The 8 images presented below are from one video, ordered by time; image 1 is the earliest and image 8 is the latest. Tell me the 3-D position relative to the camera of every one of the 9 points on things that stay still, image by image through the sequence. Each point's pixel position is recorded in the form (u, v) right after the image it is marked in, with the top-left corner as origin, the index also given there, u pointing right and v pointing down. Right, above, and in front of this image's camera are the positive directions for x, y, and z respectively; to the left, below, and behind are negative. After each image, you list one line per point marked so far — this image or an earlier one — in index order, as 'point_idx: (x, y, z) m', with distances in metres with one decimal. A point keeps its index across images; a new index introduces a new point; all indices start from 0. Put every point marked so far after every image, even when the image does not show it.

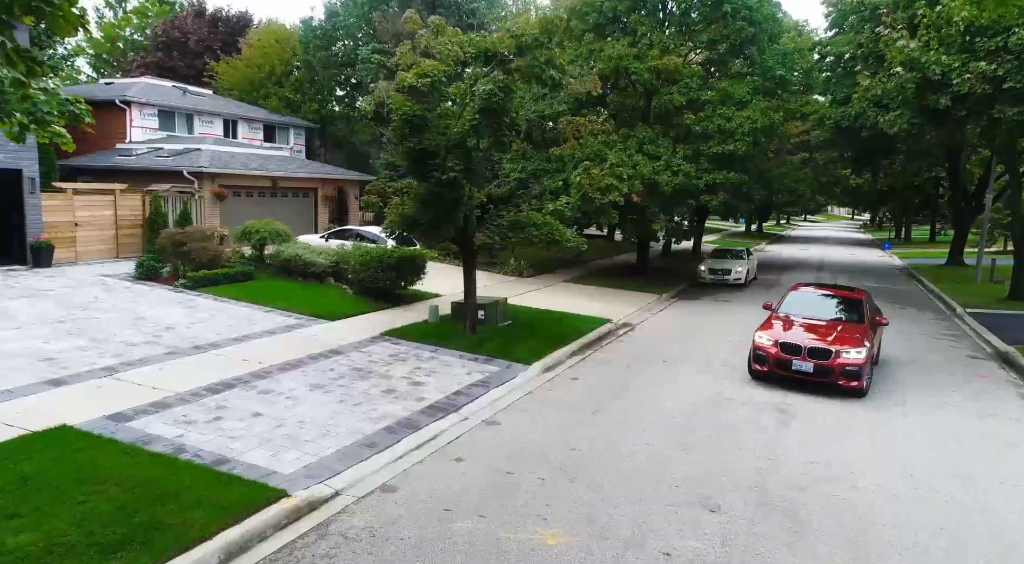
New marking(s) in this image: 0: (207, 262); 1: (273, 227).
0: (-7.2, +0.5, +16.0) m
1: (-6.2, +1.5, +17.7) m
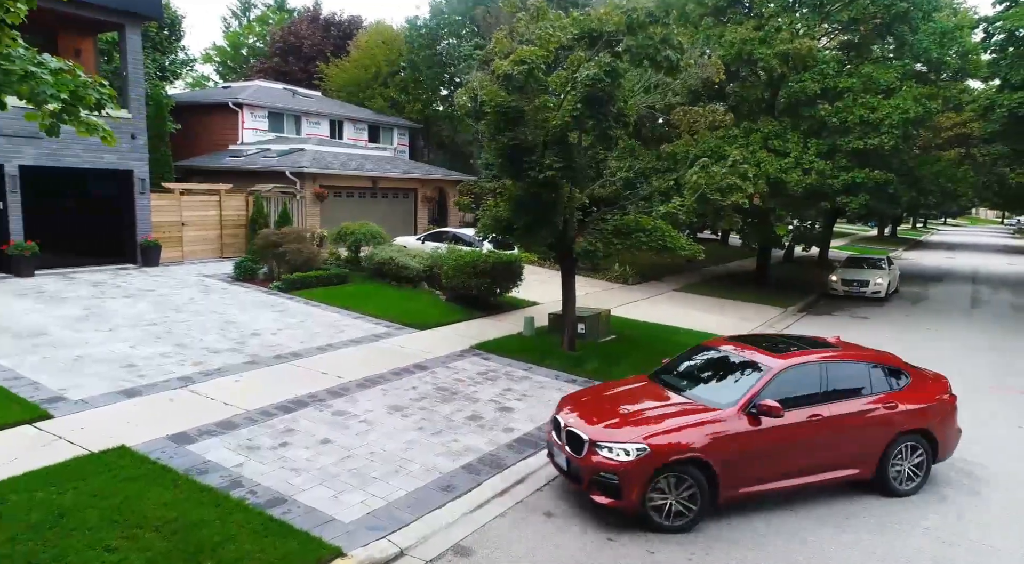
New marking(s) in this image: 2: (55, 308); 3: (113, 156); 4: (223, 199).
0: (-4.9, +0.4, +15.7) m
1: (-3.6, +1.4, +17.2) m
2: (-8.4, -0.5, +12.5) m
3: (-9.9, +3.1, +17.0) m
4: (-8.2, +2.4, +19.5) m
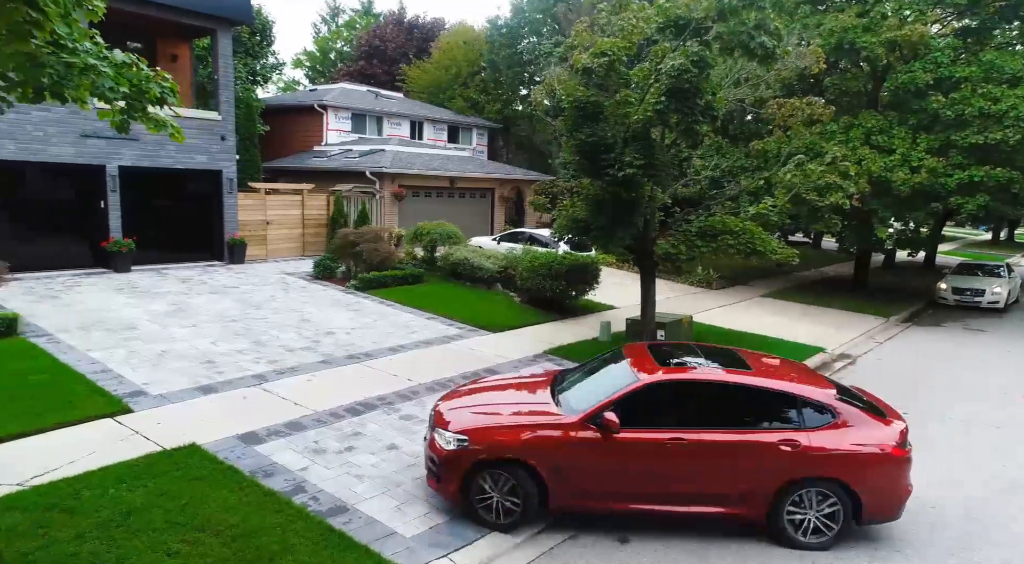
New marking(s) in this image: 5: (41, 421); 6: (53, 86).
0: (-3.1, +0.4, +15.7) m
1: (-1.7, +1.4, +17.1) m
2: (-7.0, -0.4, +13.0) m
3: (-8.0, +3.2, +17.6) m
4: (-6.0, +2.4, +19.9) m
5: (-5.2, -1.5, +7.5) m
6: (-3.3, +1.4, +4.8) m
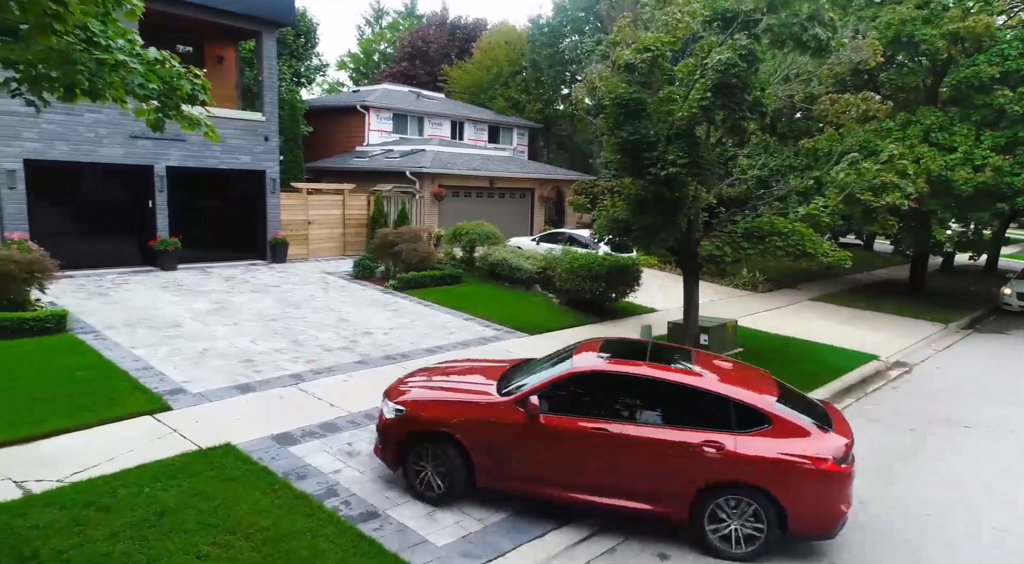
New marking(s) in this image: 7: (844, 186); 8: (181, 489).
0: (-2.2, +0.4, +15.7) m
1: (-0.7, +1.4, +17.0) m
2: (-6.2, -0.4, +13.2) m
3: (-6.9, +3.3, +17.8) m
4: (-4.8, +2.4, +20.0) m
5: (-4.8, -1.5, +7.6) m
6: (-3.0, +1.4, +4.8) m
7: (+4.7, +1.4, +9.7) m
8: (-2.9, -1.8, +6.0) m
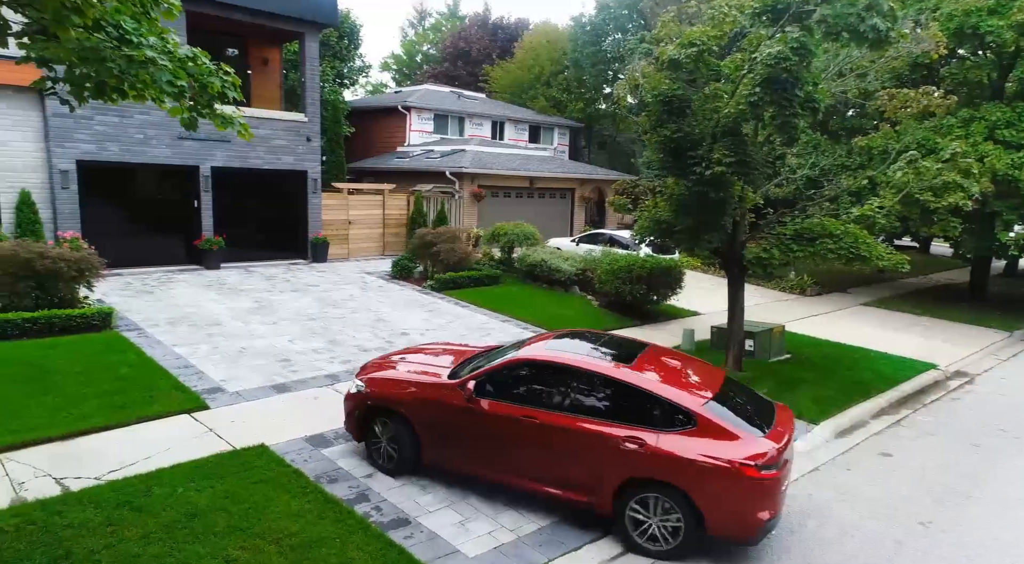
0: (-1.3, +0.4, +15.6) m
1: (+0.3, +1.3, +16.8) m
2: (-5.5, -0.4, +13.3) m
3: (-5.9, +3.3, +18.0) m
4: (-3.7, +2.5, +20.1) m
5: (-4.4, -1.5, +7.7) m
6: (-2.7, +1.4, +4.8) m
7: (+5.2, +1.3, +9.2) m
8: (-2.6, -1.8, +5.9) m
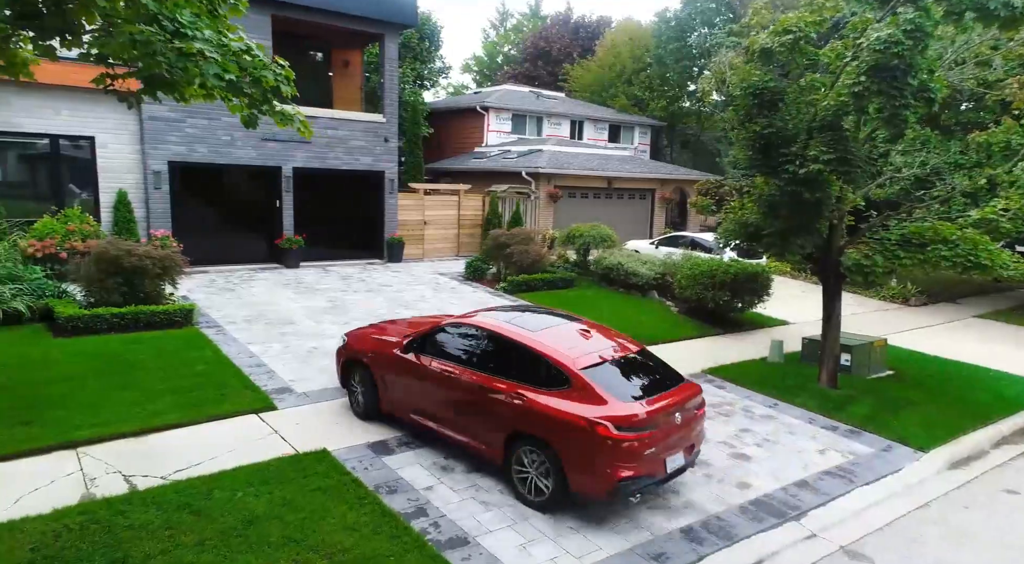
0: (+0.4, +0.4, +15.3) m
1: (+2.1, +1.2, +16.3) m
2: (-4.1, -0.3, +13.5) m
3: (-3.8, +3.3, +18.2) m
4: (-1.4, +2.4, +20.0) m
5: (-3.6, -1.5, +7.8) m
6: (-2.3, +1.4, +4.6) m
7: (+6.2, +1.2, +8.2) m
8: (-2.1, -1.8, +5.8) m
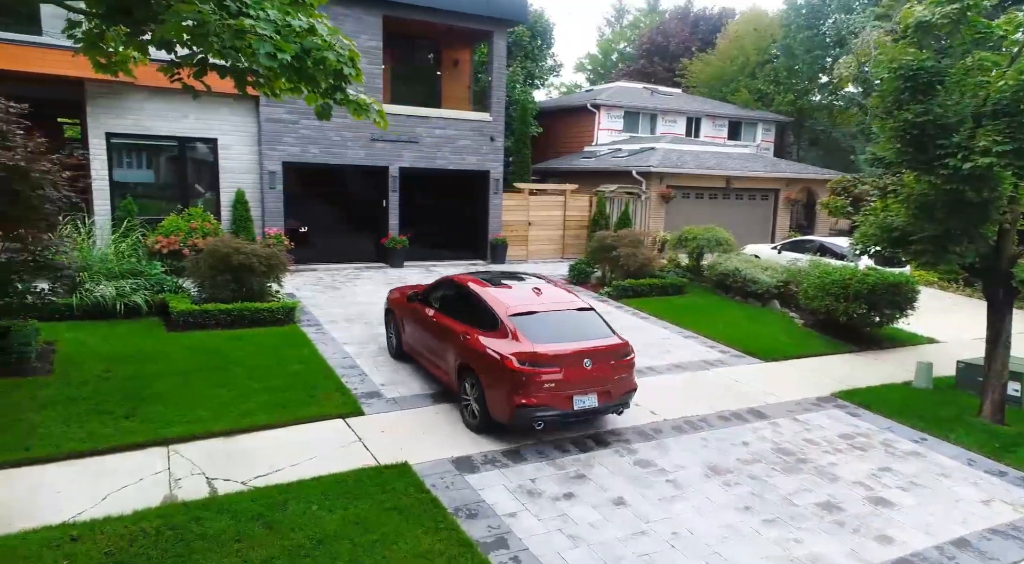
0: (+2.6, +0.3, +14.4) m
1: (+4.5, +1.1, +15.1) m
2: (-2.0, -0.3, +13.4) m
3: (-1.0, +3.3, +17.9) m
4: (+1.7, +2.3, +19.3) m
5: (-2.6, -1.5, +7.6) m
6: (-1.7, +1.4, +4.3) m
7: (+7.2, +0.9, +6.5) m
8: (-1.3, -1.9, +5.5) m
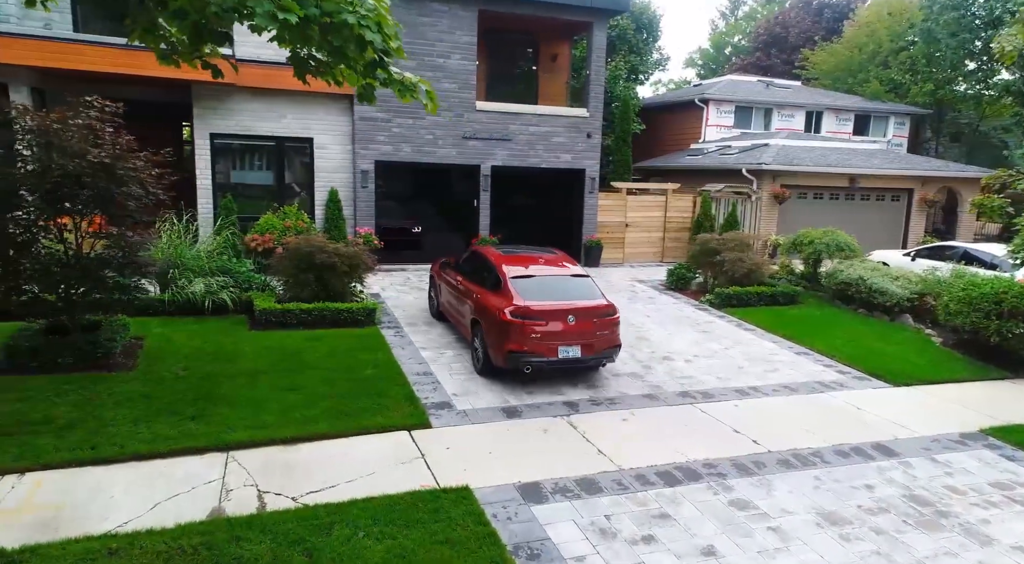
0: (+4.4, +0.1, +13.1) m
1: (+6.4, +0.9, +13.5) m
2: (-0.3, -0.4, +12.8) m
3: (+1.5, +3.2, +17.2) m
4: (+4.3, +2.2, +18.1) m
5: (-1.7, -1.5, +7.2) m
6: (-1.3, +1.4, +3.8) m
7: (+7.8, +0.7, +4.6) m
8: (-0.9, -1.9, +4.9) m
